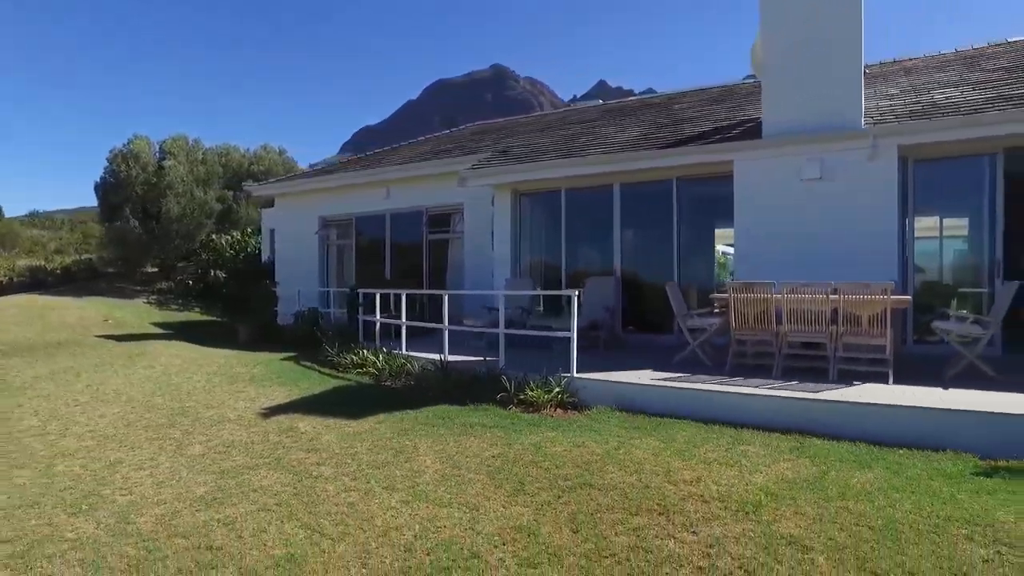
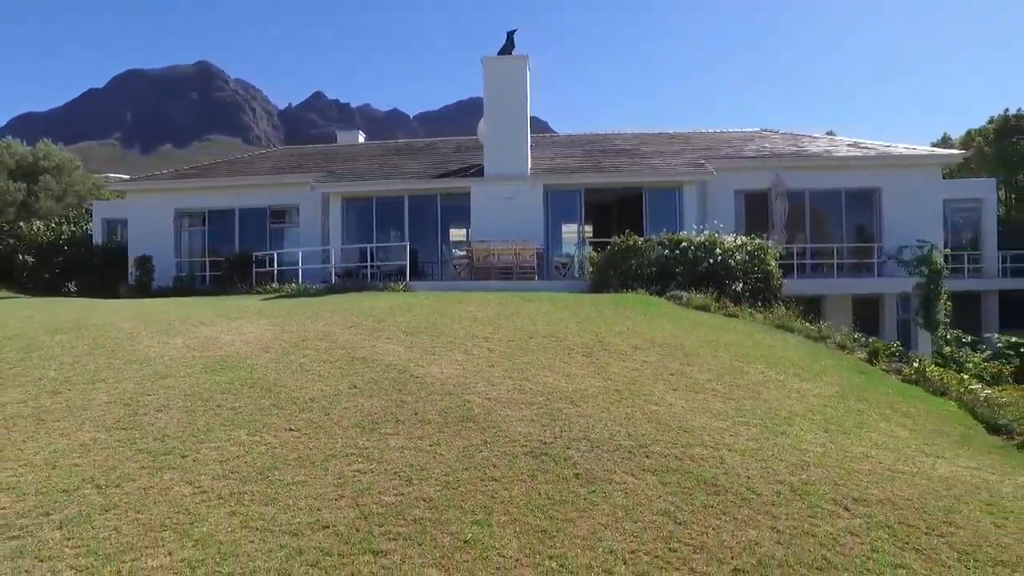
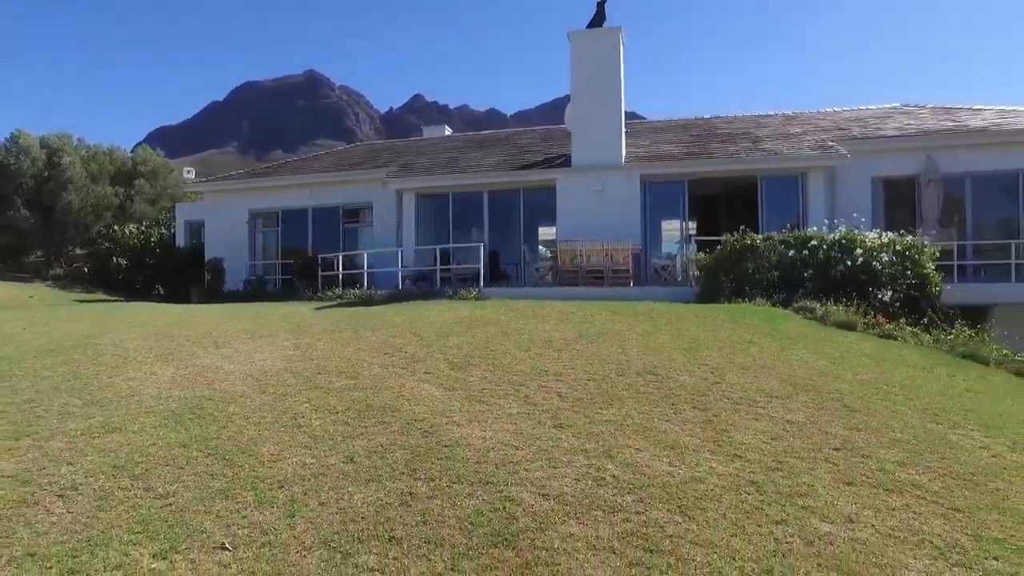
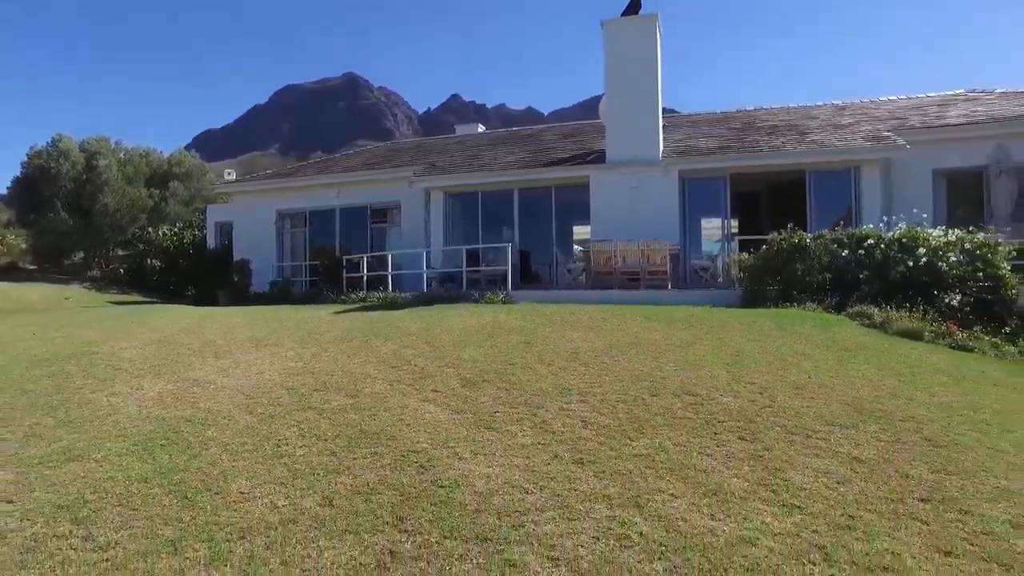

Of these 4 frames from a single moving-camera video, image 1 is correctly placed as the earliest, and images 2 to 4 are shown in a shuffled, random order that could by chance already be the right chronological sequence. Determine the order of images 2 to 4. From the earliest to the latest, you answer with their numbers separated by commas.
4, 3, 2
